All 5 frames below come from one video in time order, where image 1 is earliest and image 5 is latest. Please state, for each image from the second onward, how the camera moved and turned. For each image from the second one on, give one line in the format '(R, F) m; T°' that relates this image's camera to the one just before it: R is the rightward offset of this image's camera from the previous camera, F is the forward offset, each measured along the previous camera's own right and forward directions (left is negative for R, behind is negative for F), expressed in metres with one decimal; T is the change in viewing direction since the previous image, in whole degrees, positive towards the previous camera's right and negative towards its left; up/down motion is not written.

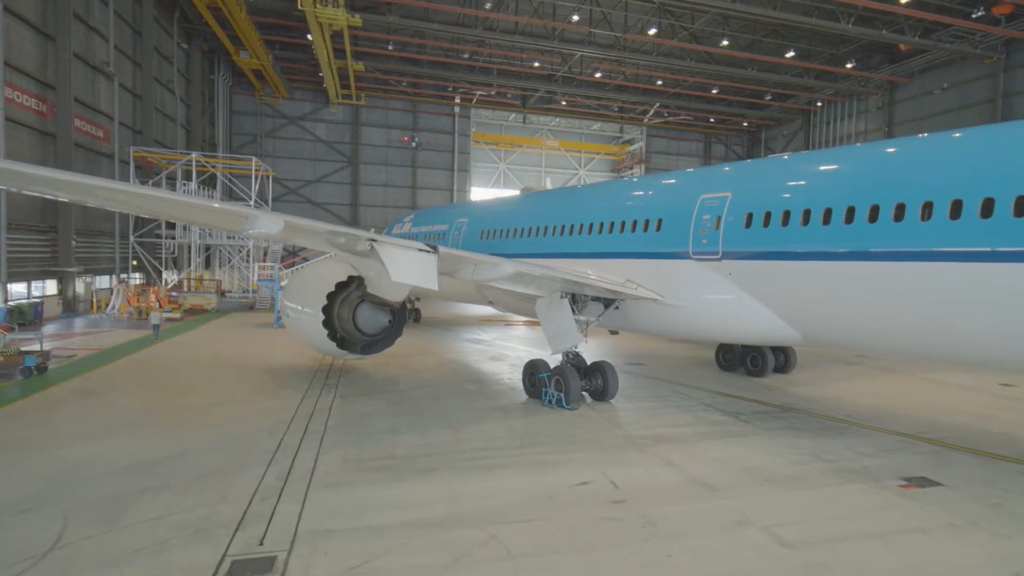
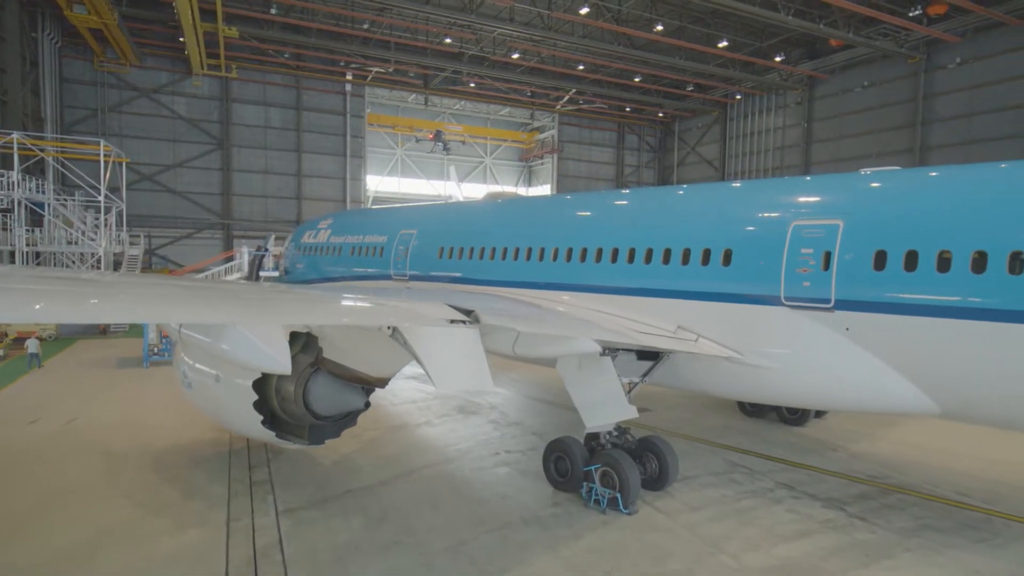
(-1.4, +2.5) m; +12°
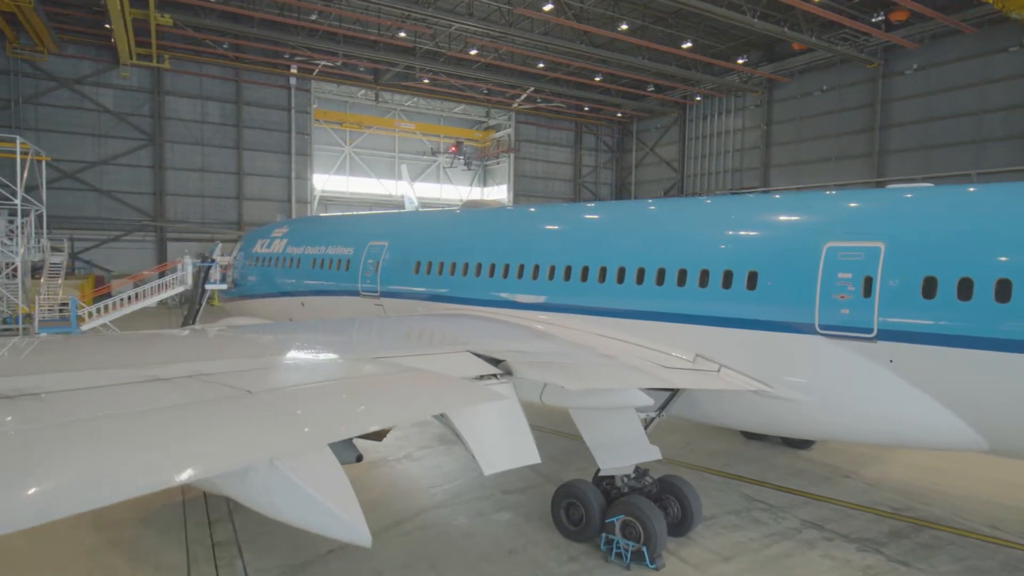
(-0.5, +0.7) m; +5°
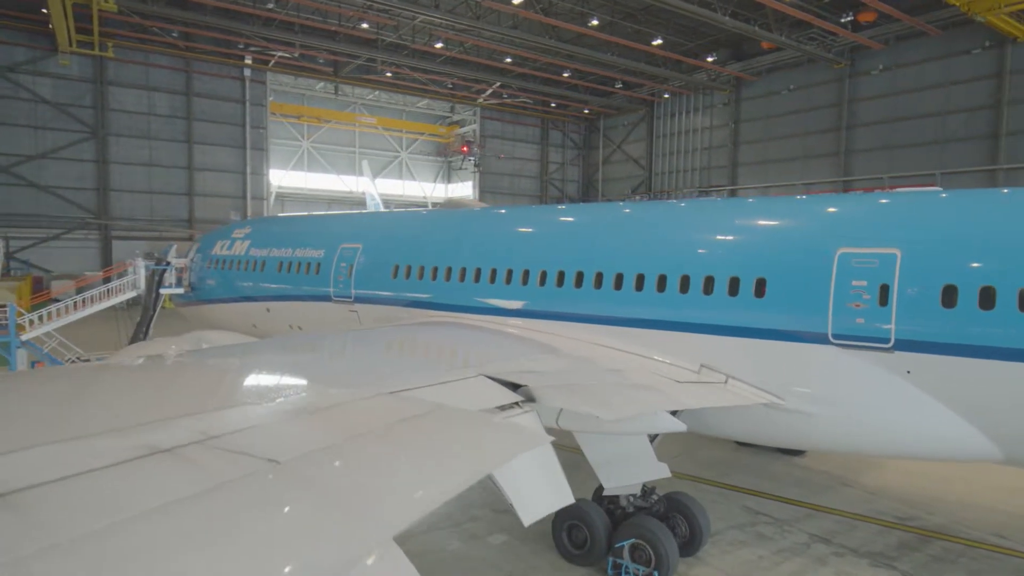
(-0.3, +0.4) m; +4°
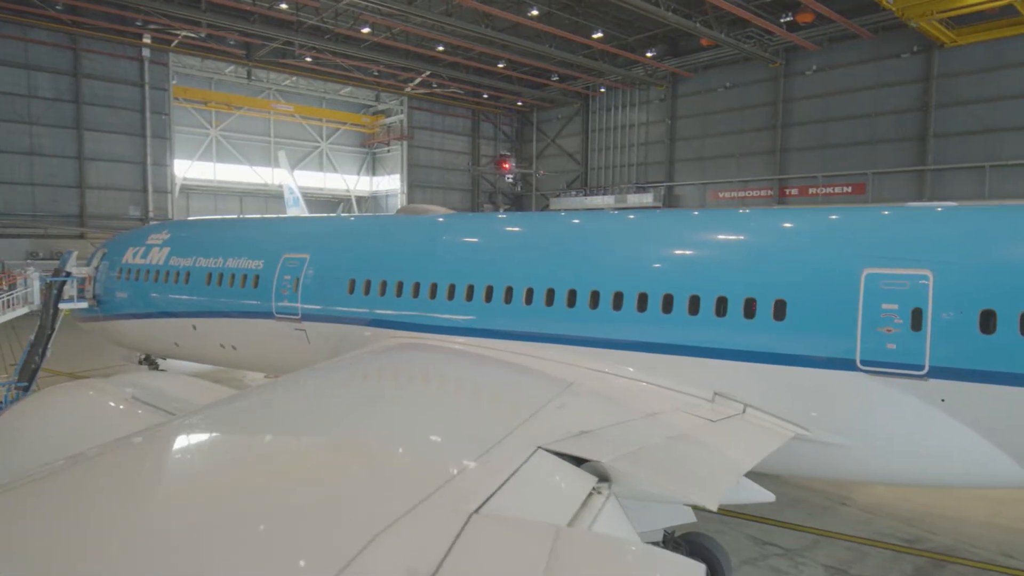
(-0.7, +0.7) m; +8°
